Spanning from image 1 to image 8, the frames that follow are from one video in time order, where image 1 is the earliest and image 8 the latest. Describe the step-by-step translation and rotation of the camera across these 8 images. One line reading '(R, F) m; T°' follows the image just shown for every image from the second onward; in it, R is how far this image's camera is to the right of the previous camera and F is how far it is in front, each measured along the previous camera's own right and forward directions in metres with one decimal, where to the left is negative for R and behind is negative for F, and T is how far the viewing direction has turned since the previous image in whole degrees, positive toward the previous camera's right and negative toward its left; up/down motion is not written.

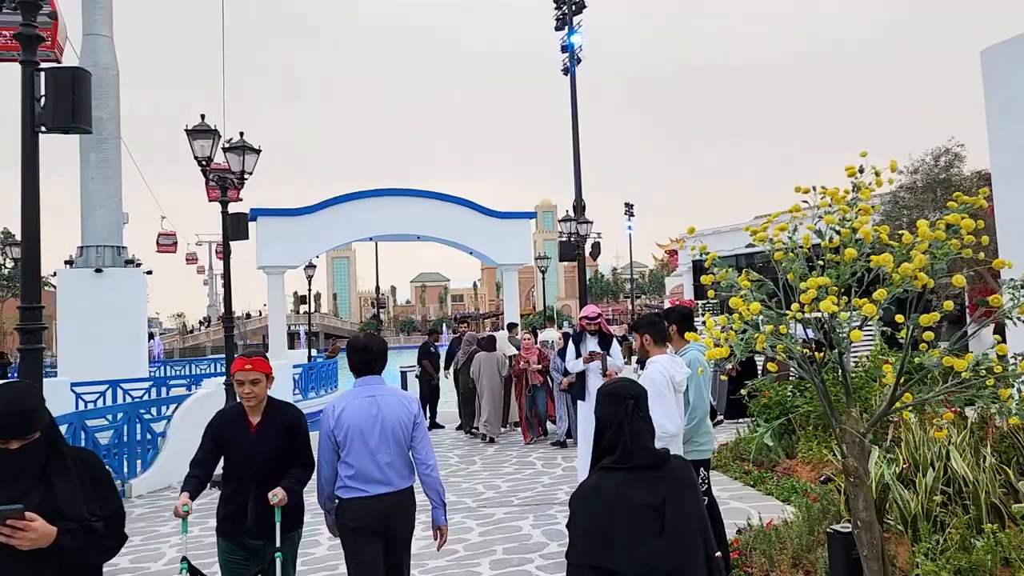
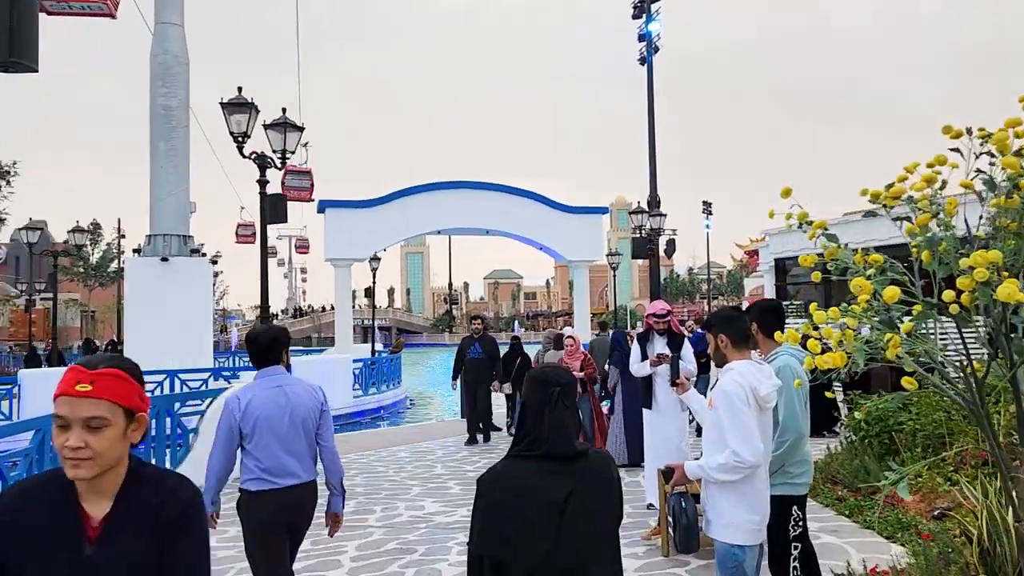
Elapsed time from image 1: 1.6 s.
(+0.2, +1.1) m; -5°
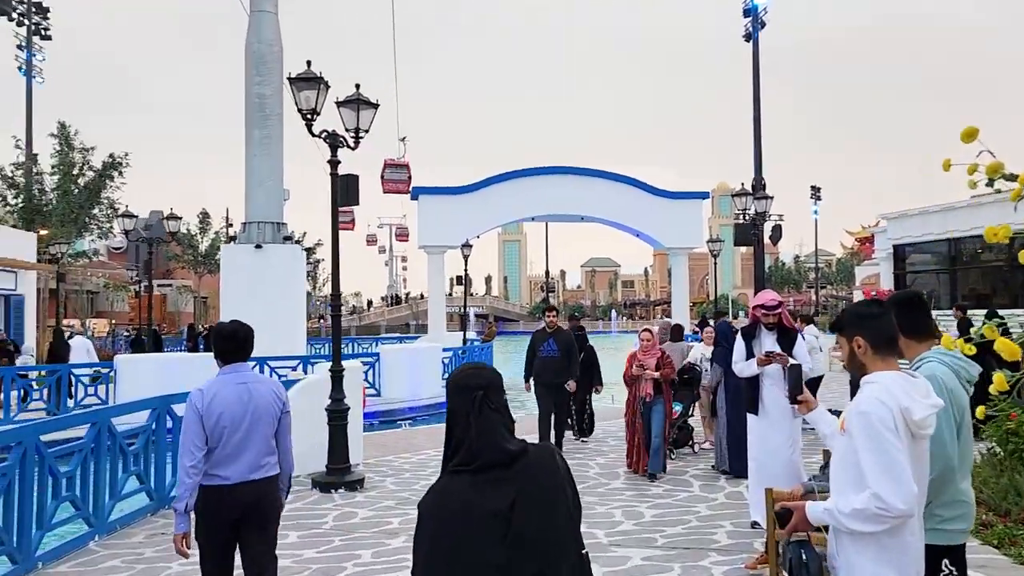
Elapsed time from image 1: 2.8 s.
(+0.1, +0.9) m; -7°
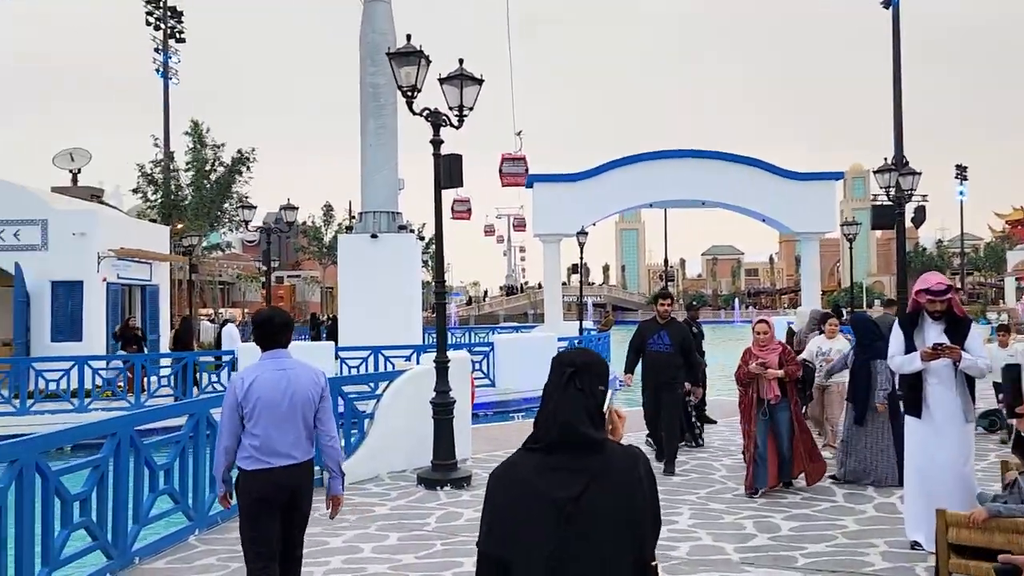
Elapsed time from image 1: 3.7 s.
(0.0, +0.7) m; -8°
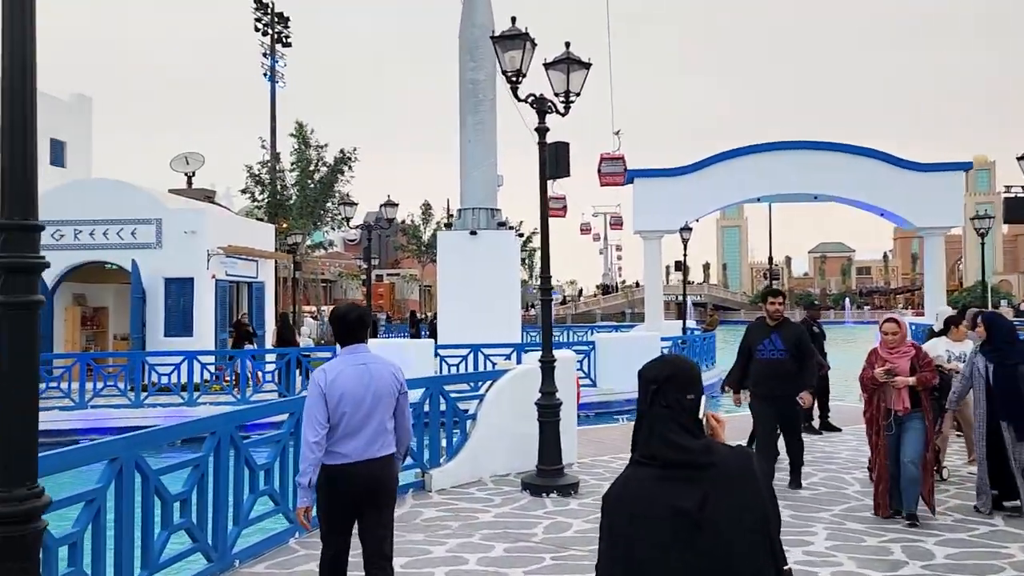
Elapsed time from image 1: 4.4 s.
(-0.2, +0.5) m; -7°
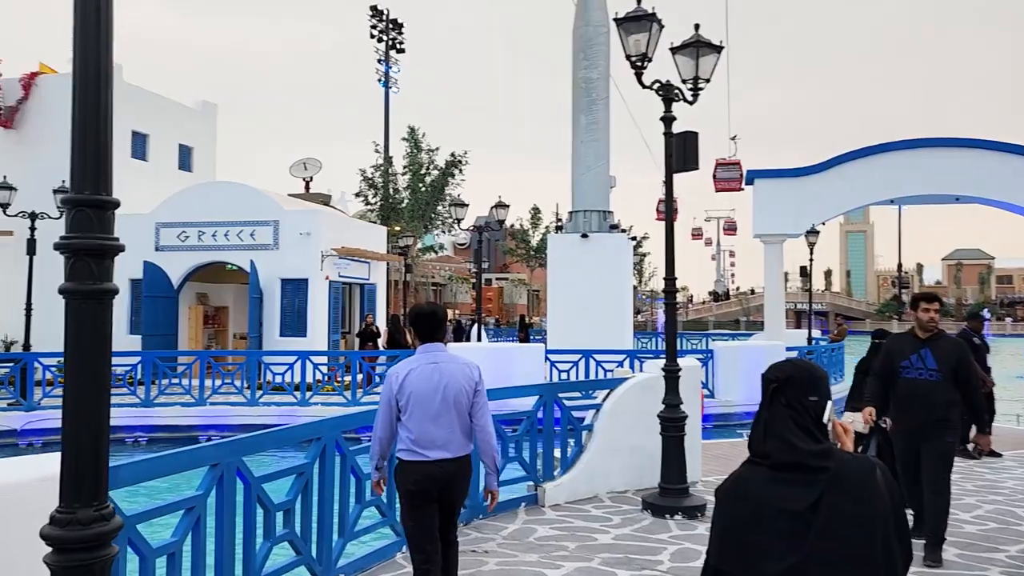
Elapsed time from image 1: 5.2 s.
(-0.1, +0.5) m; -7°
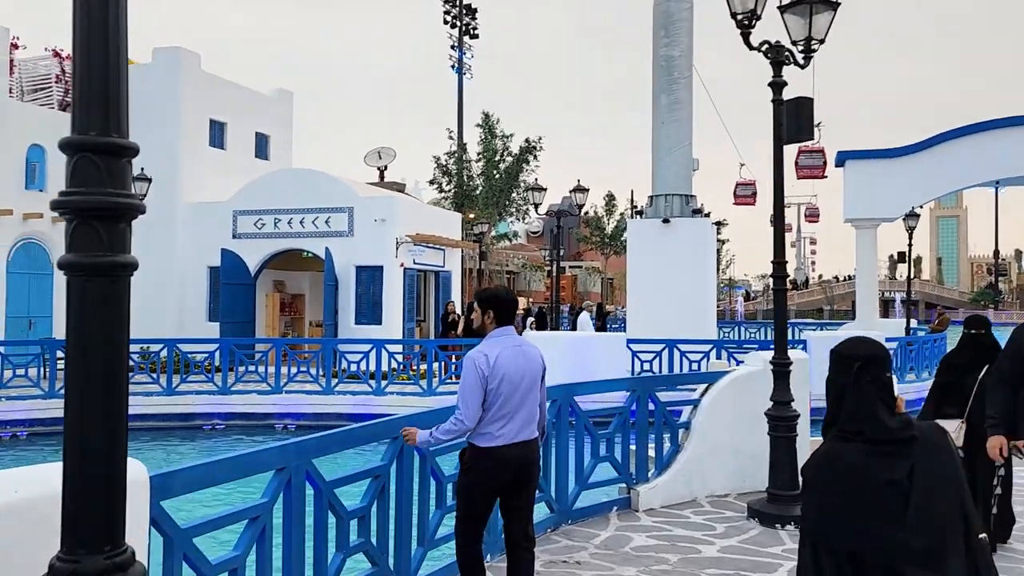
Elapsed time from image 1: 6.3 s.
(-0.2, +0.6) m; -5°
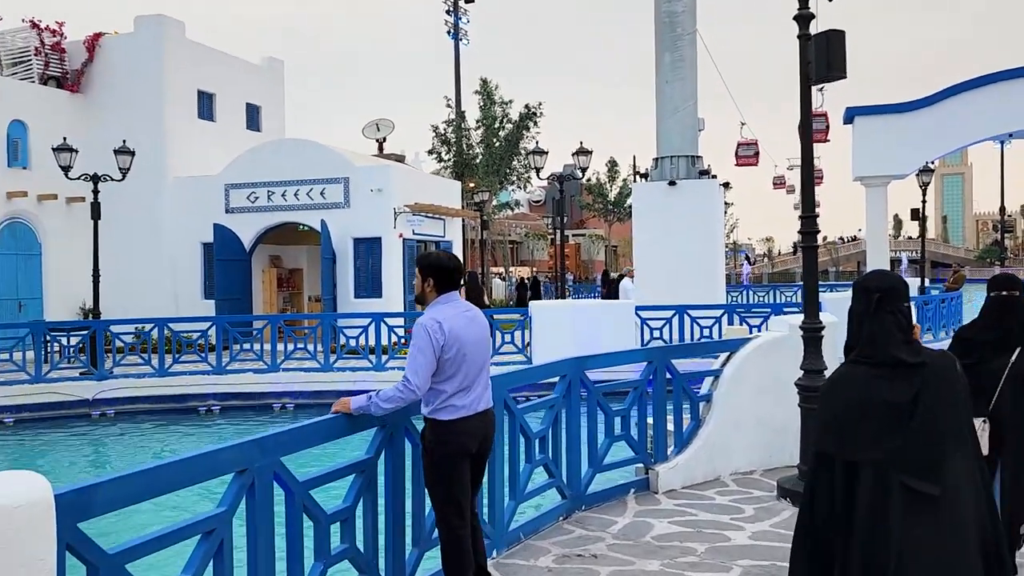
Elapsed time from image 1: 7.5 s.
(0.0, +0.7) m; 0°
